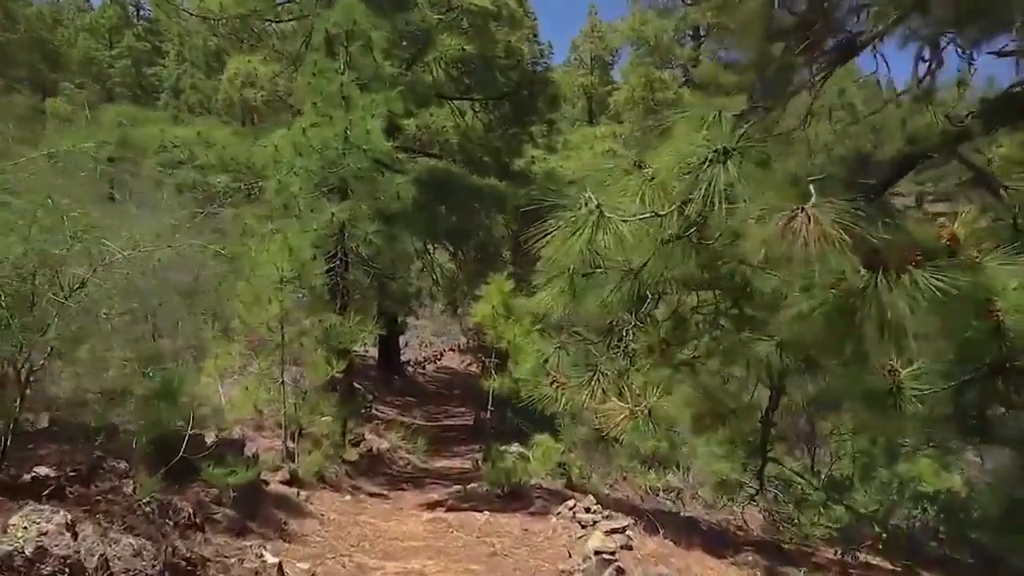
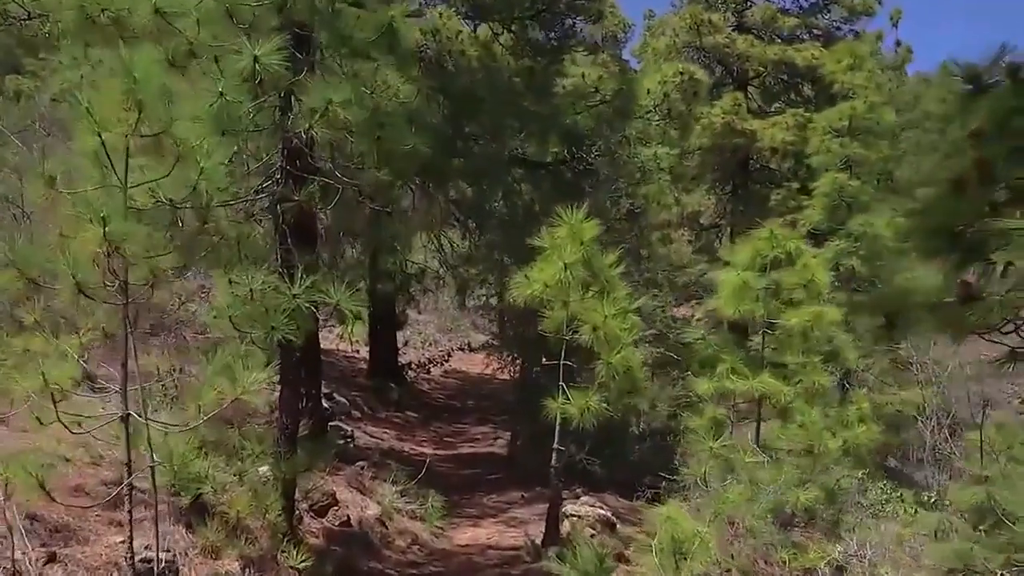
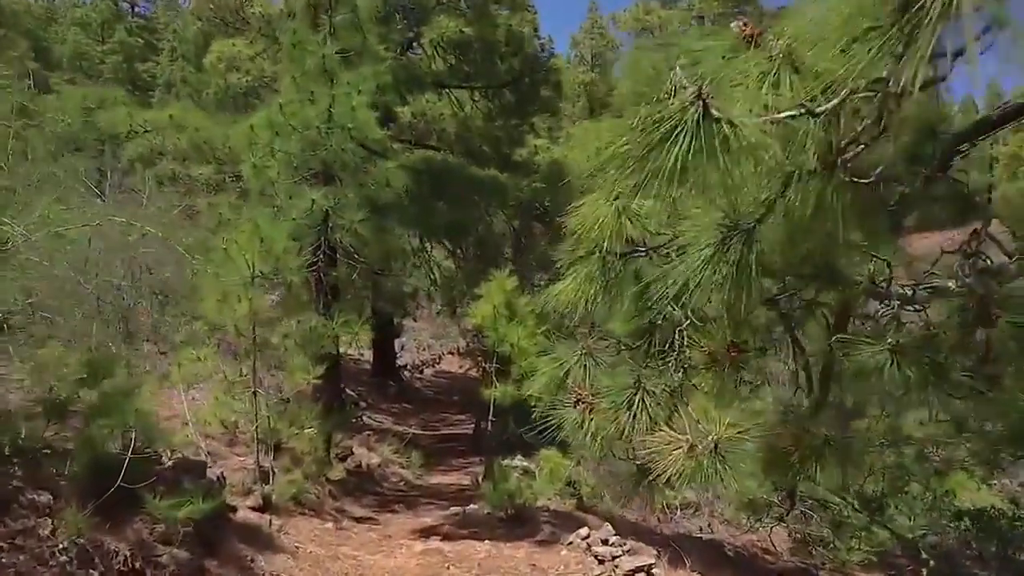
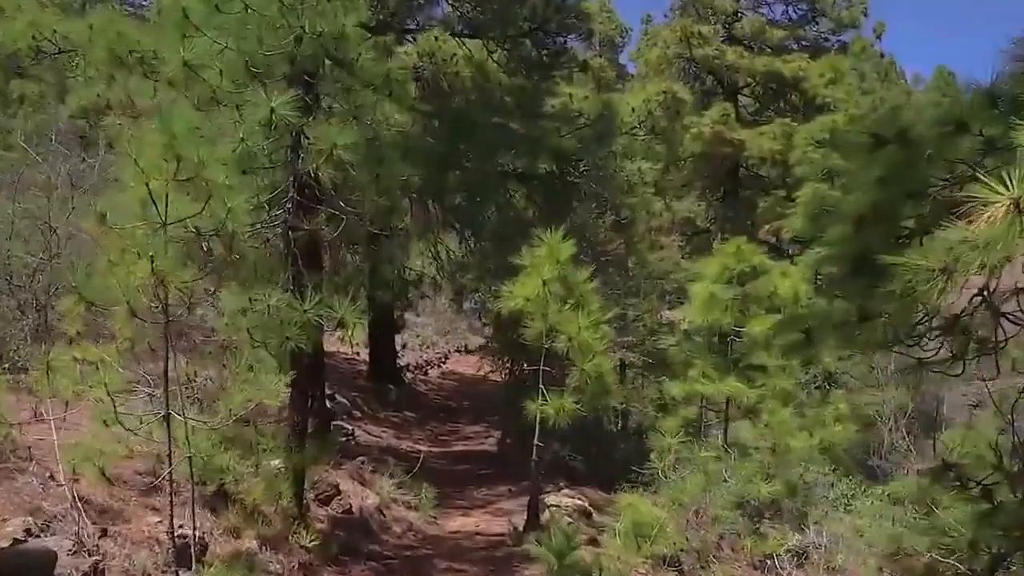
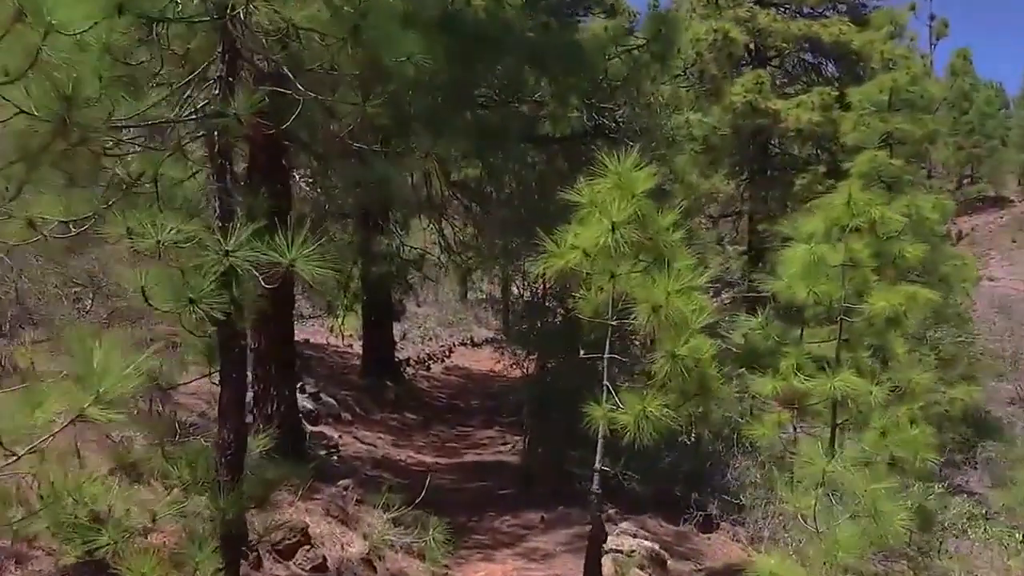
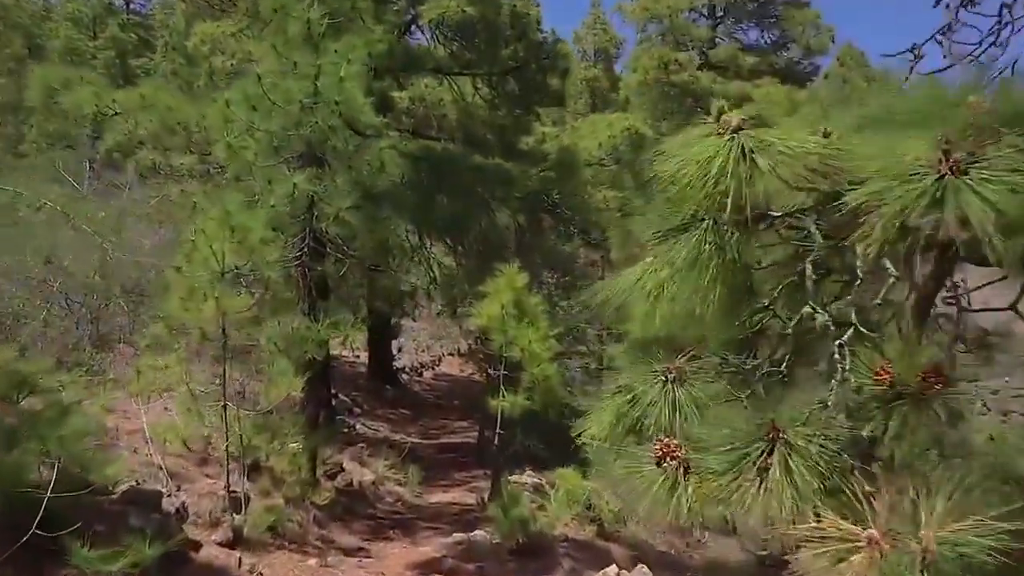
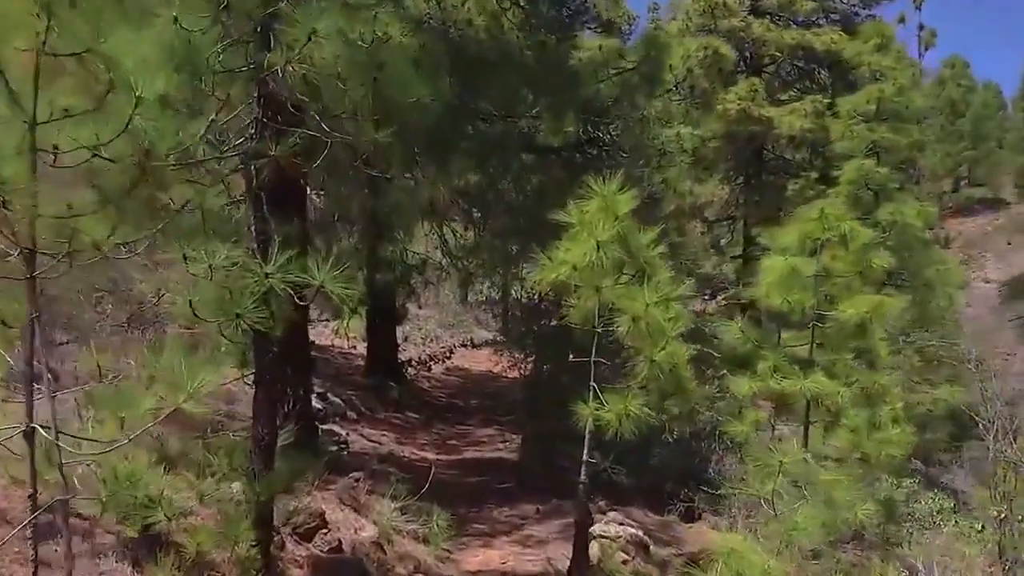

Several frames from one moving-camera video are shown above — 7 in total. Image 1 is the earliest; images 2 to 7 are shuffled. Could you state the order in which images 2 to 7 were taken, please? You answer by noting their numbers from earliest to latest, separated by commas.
3, 6, 4, 2, 7, 5
